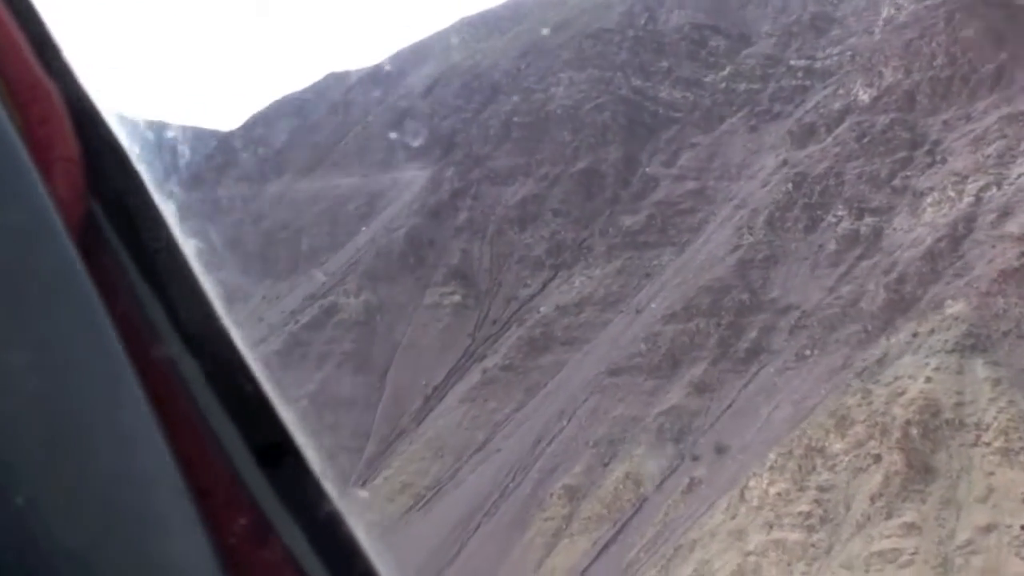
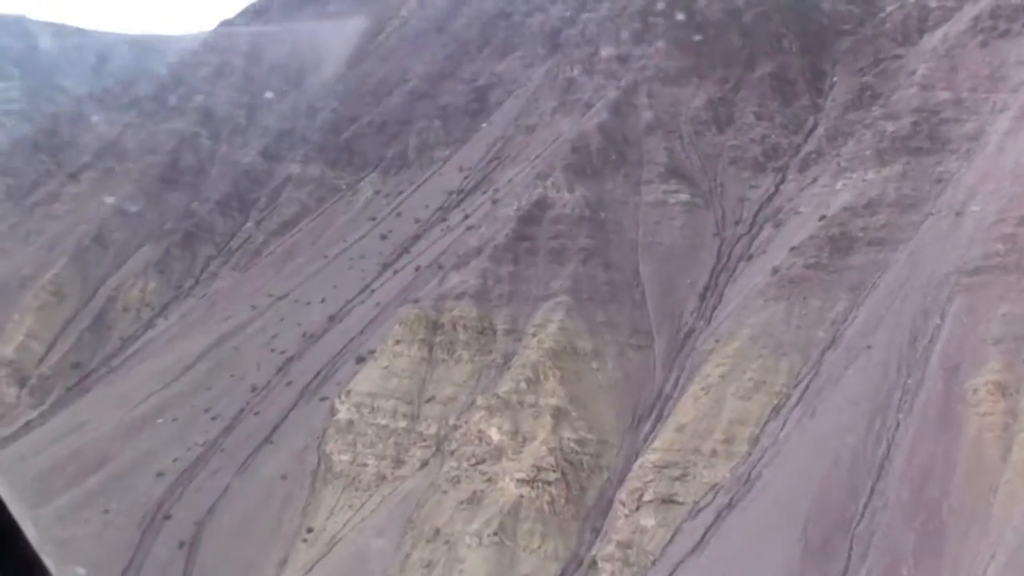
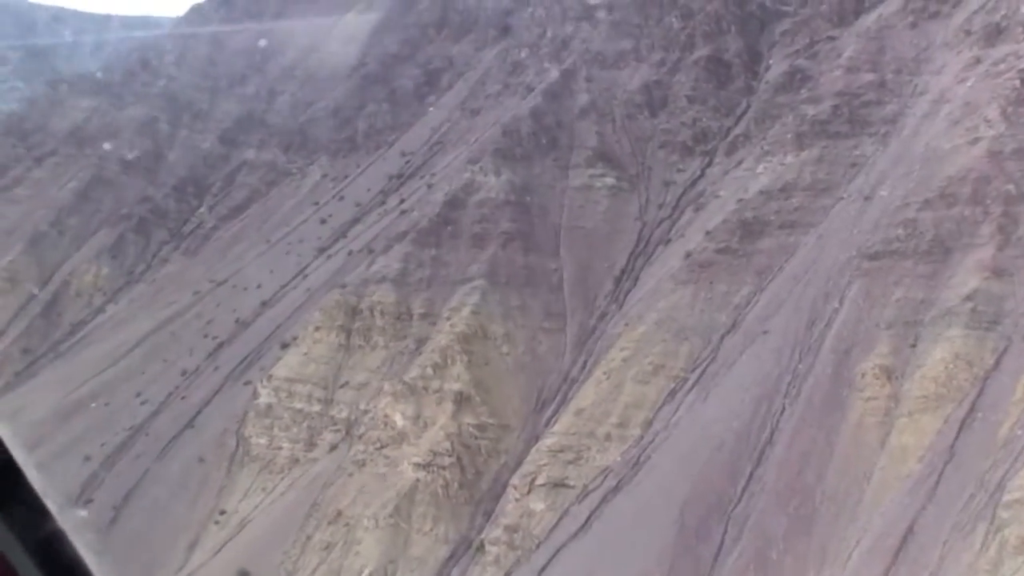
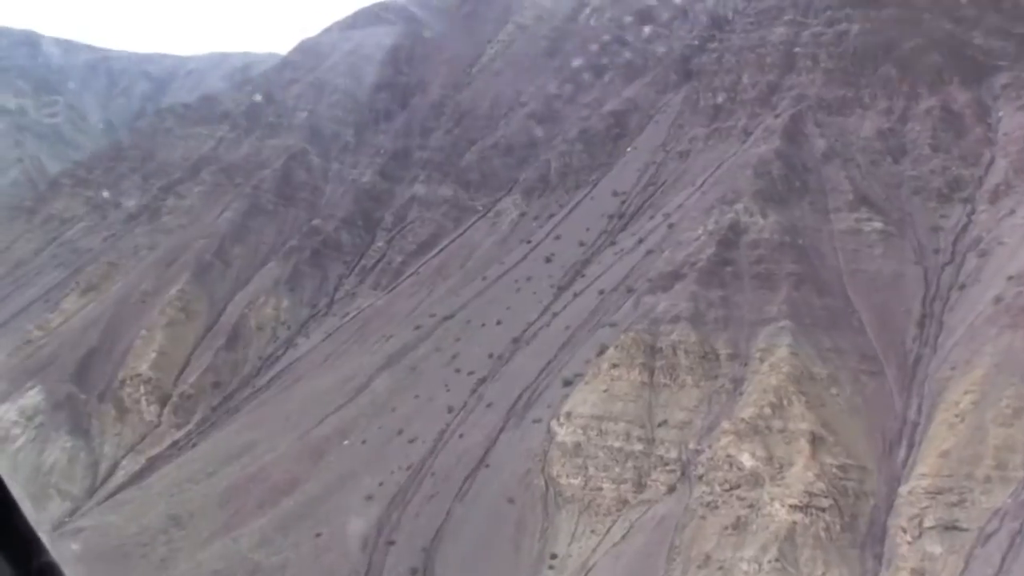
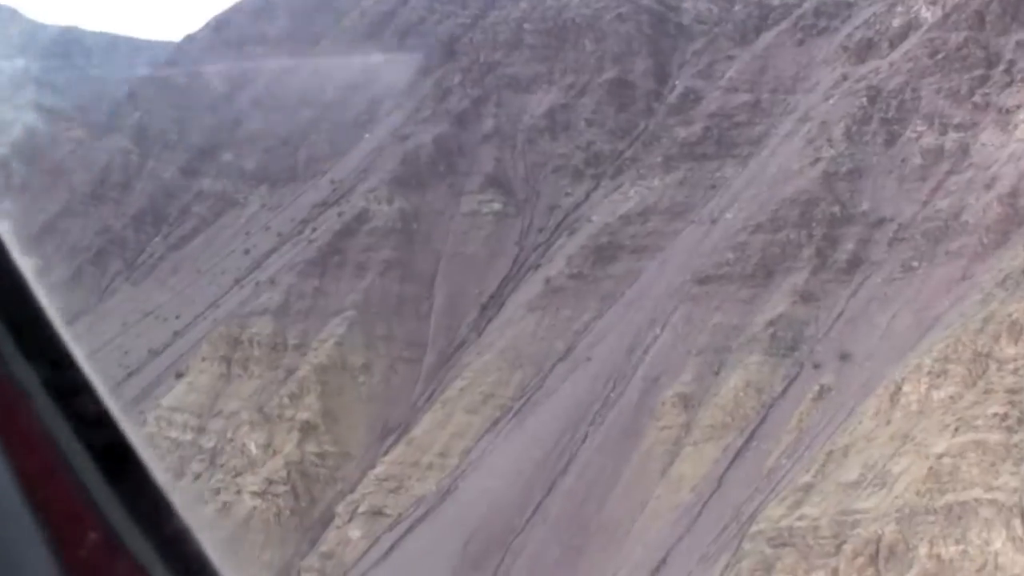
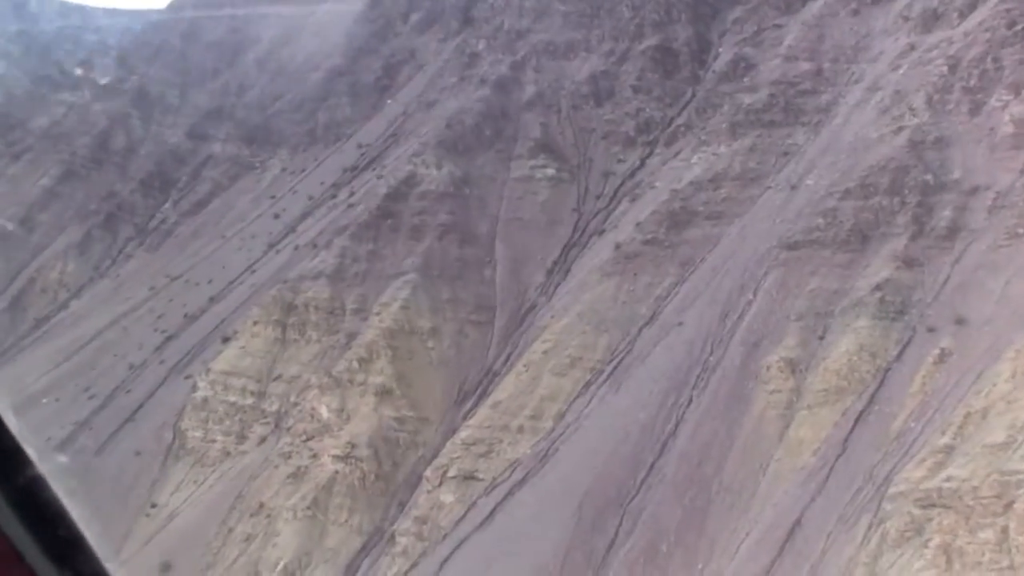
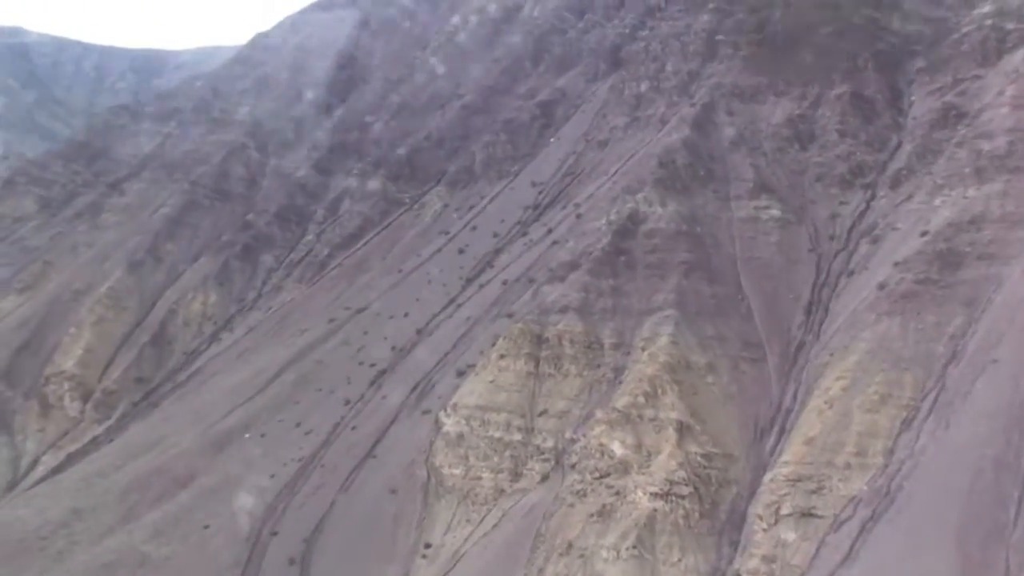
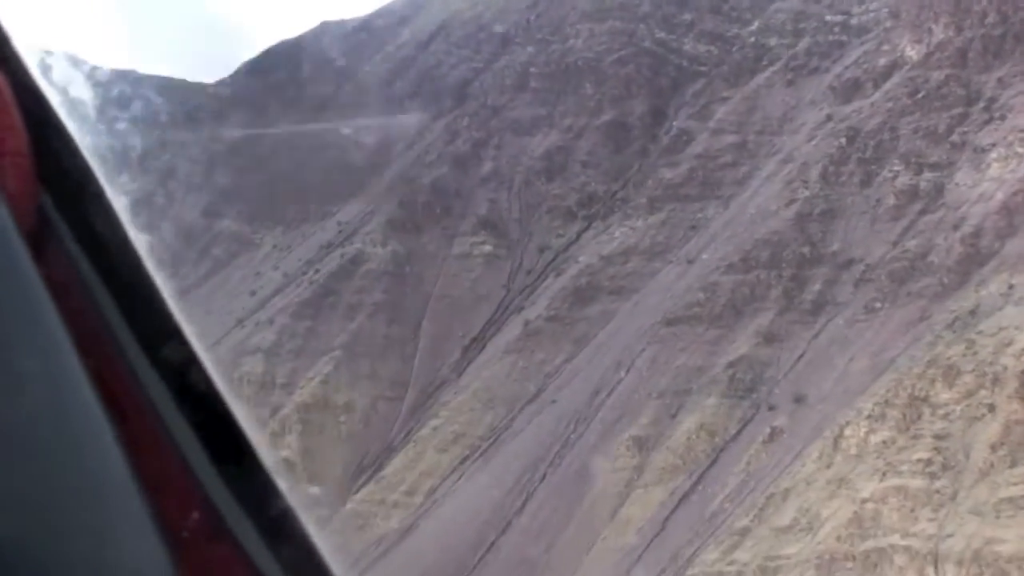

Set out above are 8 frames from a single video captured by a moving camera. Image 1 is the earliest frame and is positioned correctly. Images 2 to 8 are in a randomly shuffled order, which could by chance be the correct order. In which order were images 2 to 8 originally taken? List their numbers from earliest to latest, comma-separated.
8, 5, 6, 3, 2, 7, 4
